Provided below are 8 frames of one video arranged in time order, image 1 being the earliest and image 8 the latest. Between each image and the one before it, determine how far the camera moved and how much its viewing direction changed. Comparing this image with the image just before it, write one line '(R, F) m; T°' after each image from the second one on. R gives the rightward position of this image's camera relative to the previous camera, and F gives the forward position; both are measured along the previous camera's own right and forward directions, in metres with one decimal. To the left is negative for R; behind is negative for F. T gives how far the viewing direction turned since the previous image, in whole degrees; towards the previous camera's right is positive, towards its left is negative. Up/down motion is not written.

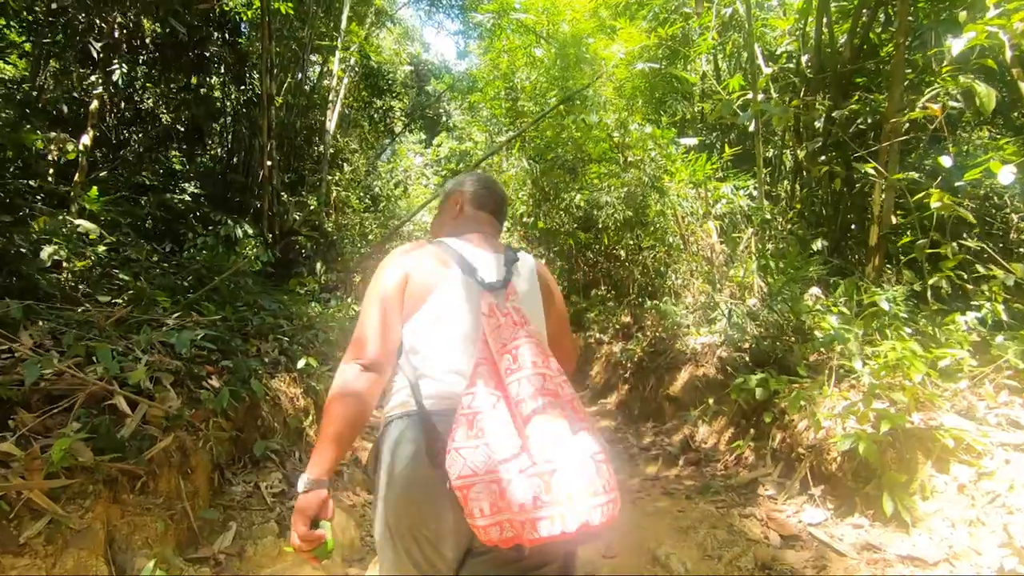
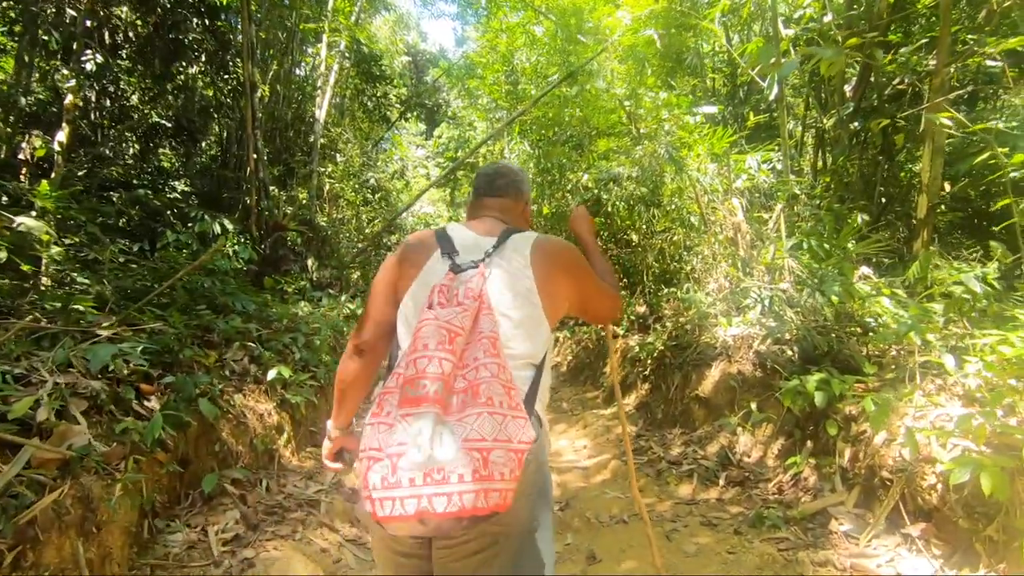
(0.0, +0.4) m; -1°
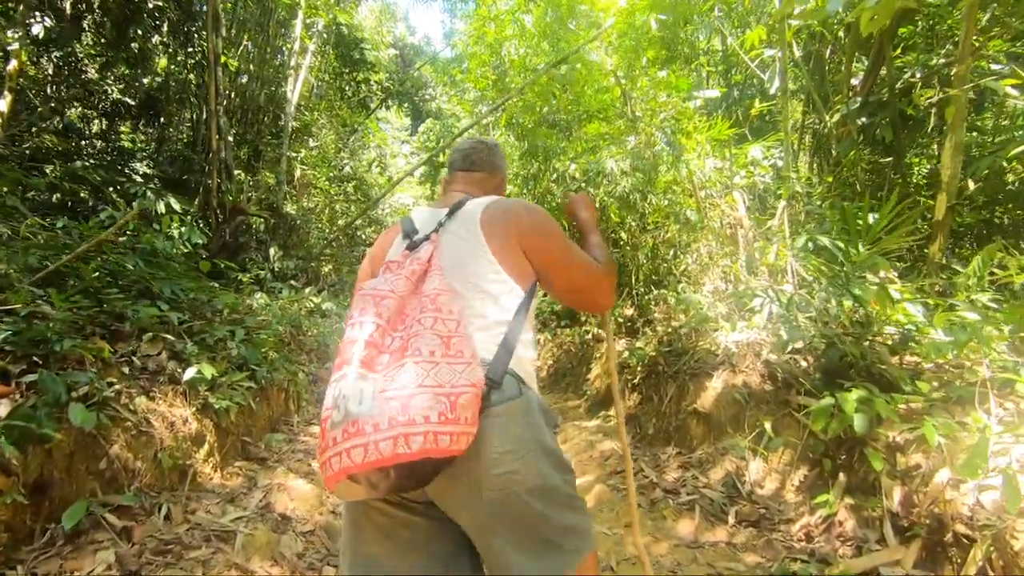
(0.0, +0.4) m; +2°
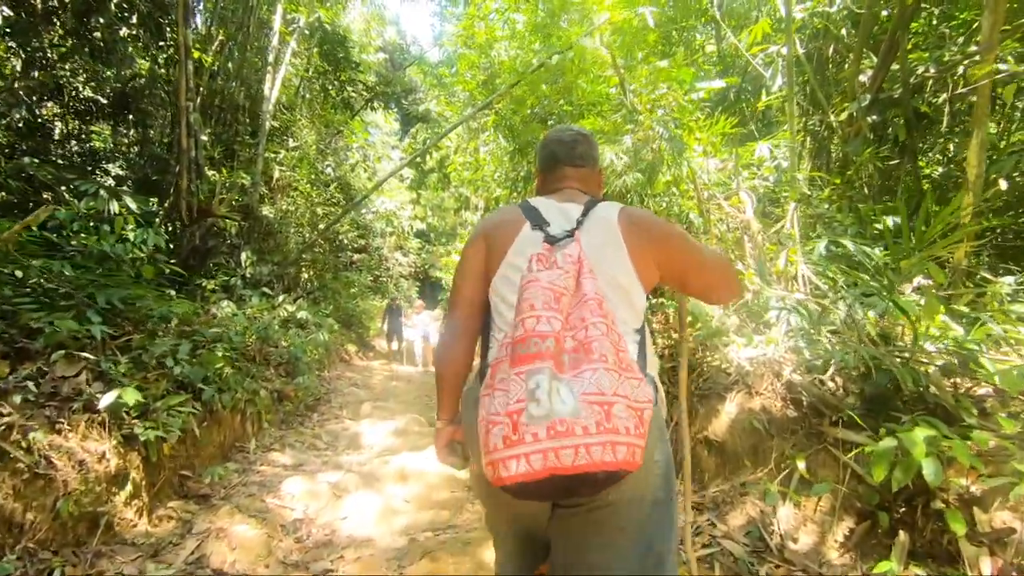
(0.0, +0.3) m; +1°
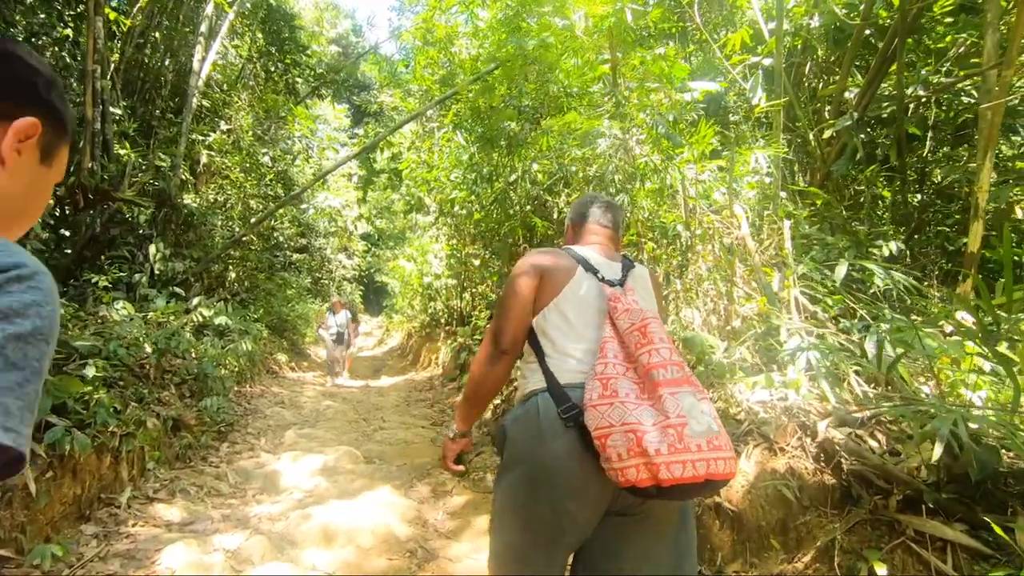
(-0.1, +0.5) m; +6°
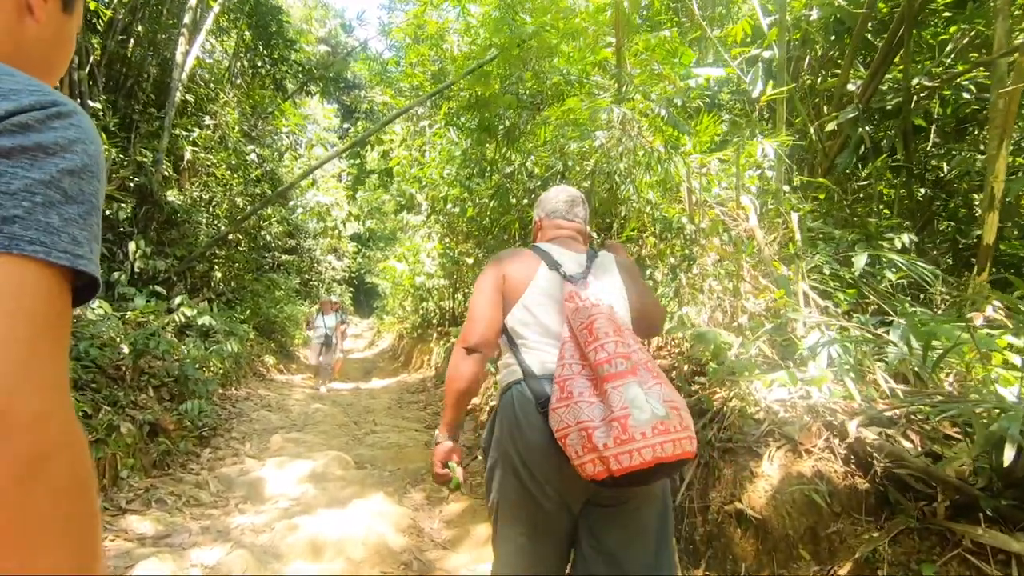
(0.0, +0.1) m; +1°
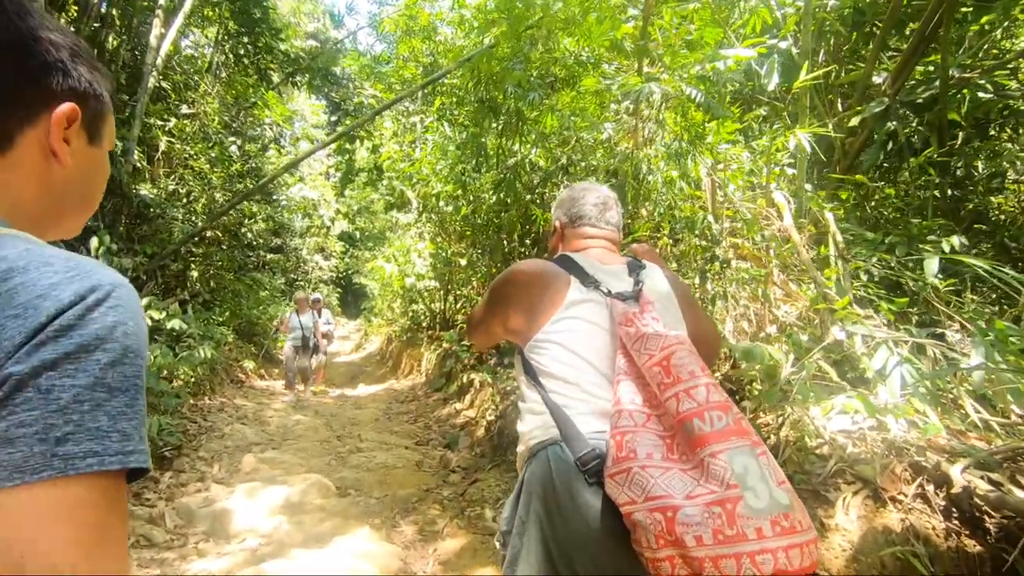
(-0.1, +0.3) m; +1°
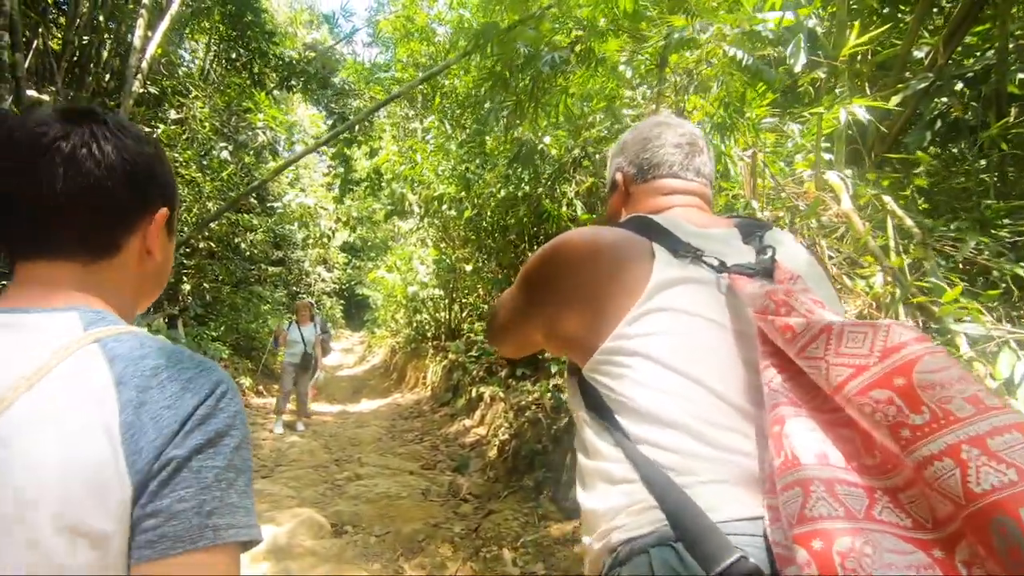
(0.0, +0.3) m; 0°
